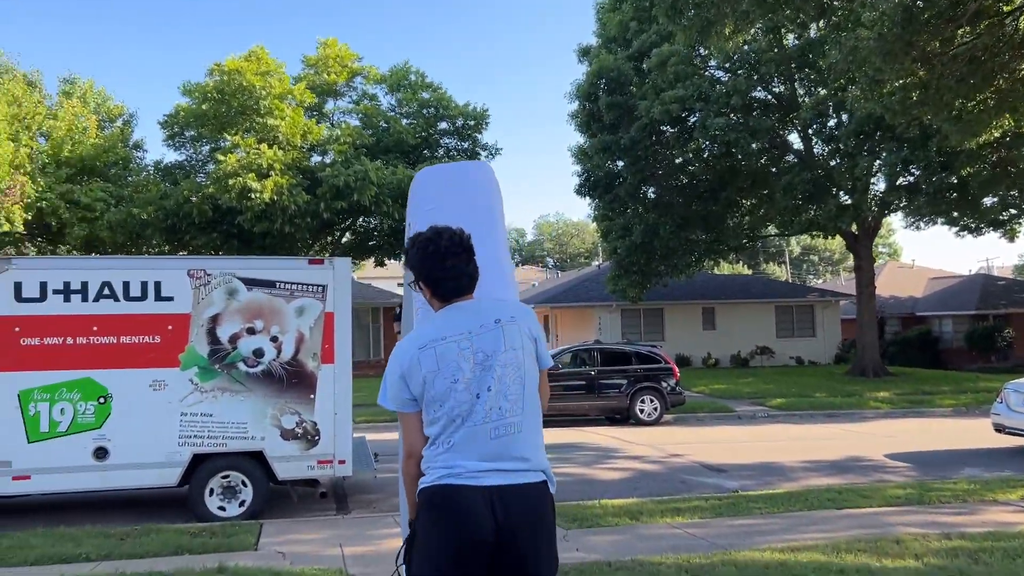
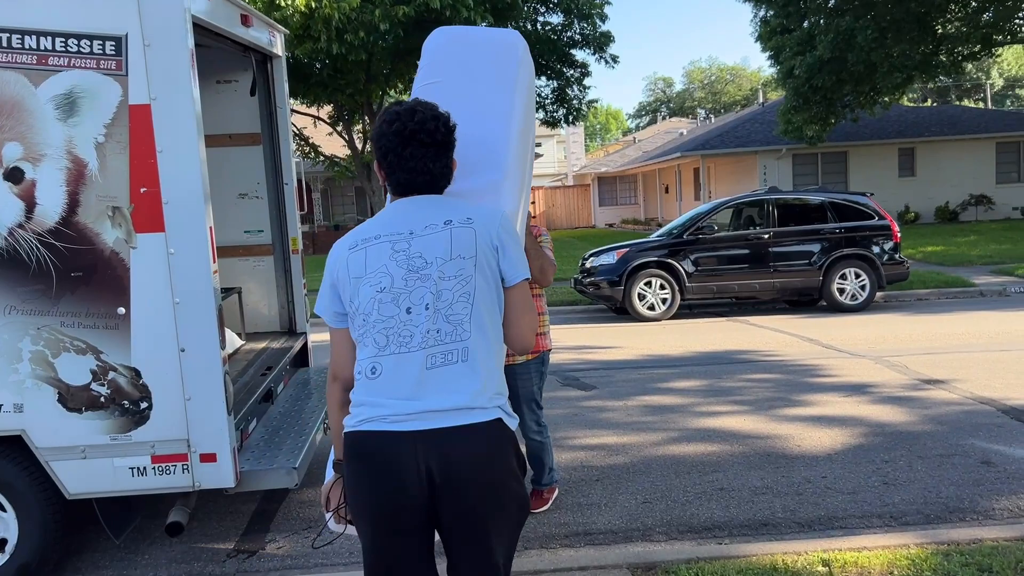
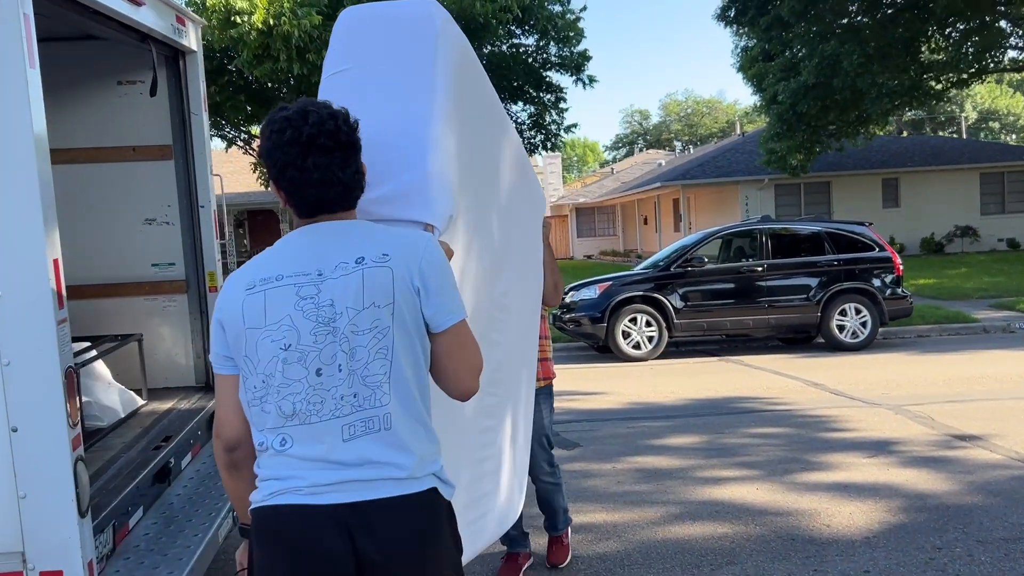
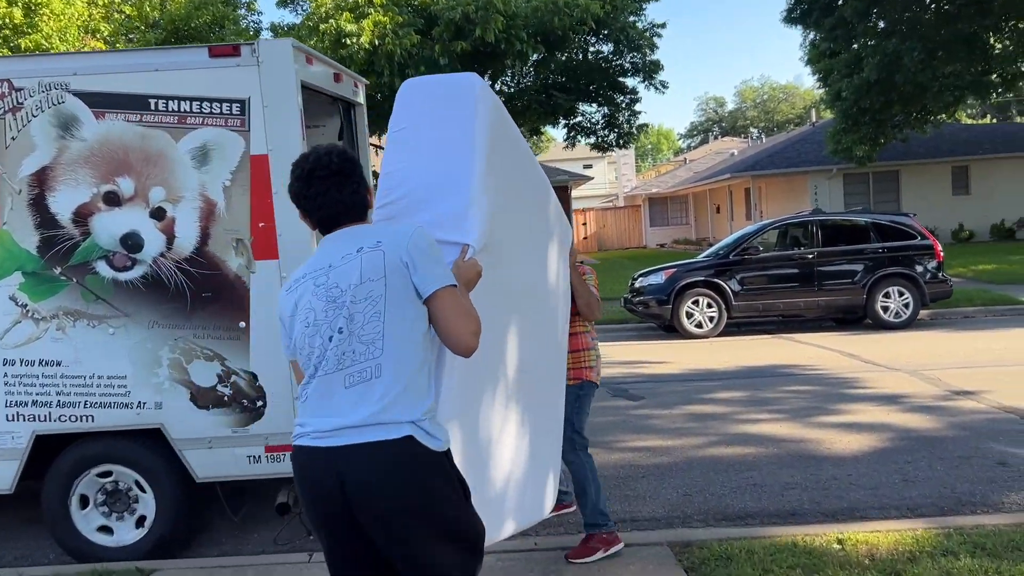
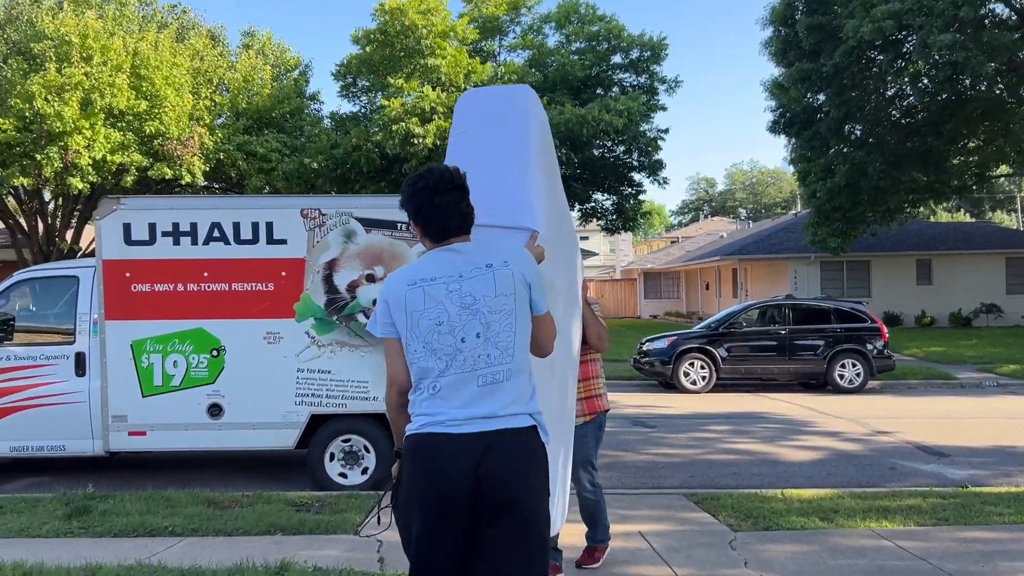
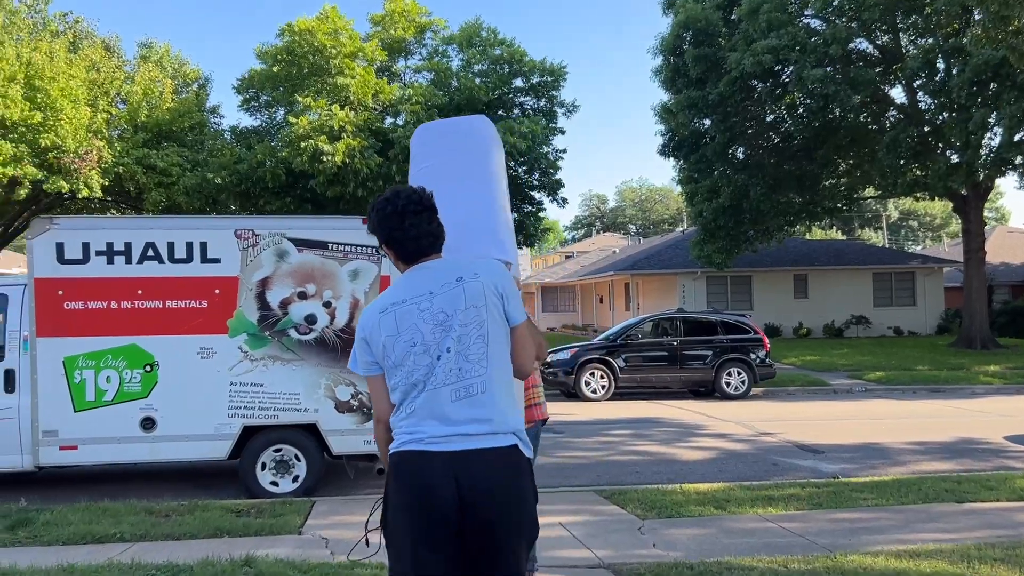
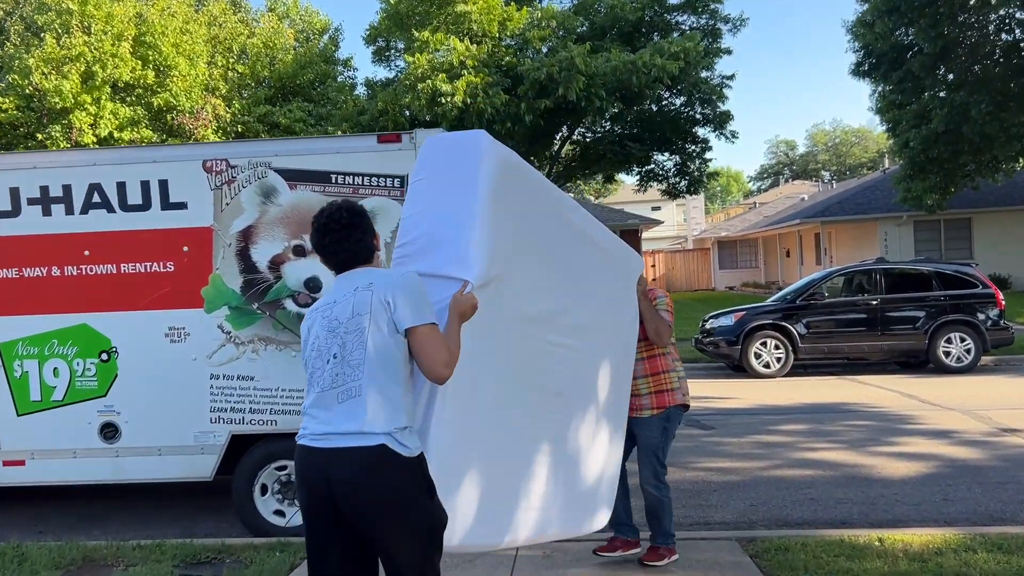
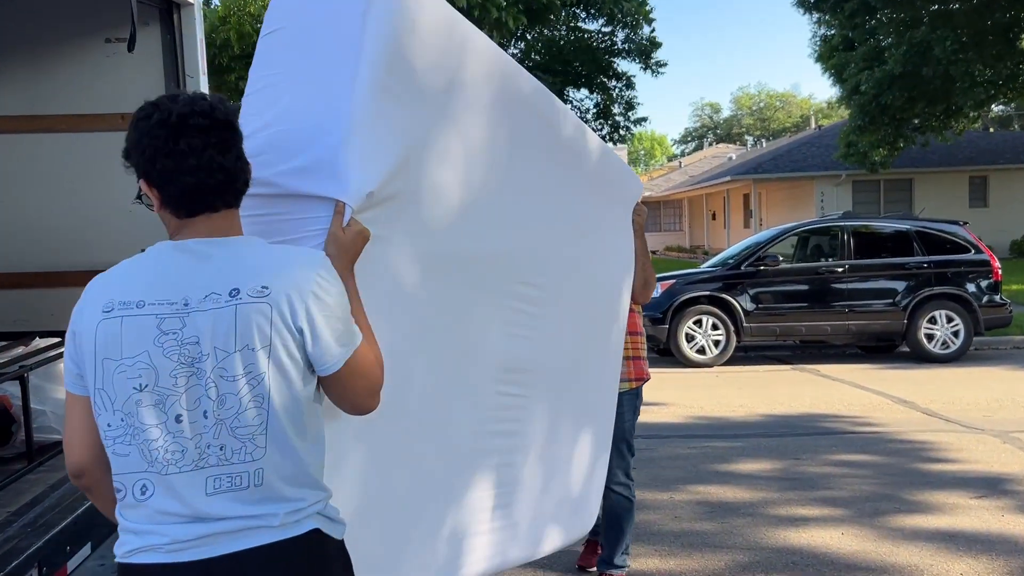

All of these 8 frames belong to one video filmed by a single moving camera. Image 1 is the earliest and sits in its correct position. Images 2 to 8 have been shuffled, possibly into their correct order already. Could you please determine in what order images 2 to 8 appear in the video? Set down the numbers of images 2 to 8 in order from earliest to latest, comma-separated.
6, 5, 7, 4, 2, 3, 8
